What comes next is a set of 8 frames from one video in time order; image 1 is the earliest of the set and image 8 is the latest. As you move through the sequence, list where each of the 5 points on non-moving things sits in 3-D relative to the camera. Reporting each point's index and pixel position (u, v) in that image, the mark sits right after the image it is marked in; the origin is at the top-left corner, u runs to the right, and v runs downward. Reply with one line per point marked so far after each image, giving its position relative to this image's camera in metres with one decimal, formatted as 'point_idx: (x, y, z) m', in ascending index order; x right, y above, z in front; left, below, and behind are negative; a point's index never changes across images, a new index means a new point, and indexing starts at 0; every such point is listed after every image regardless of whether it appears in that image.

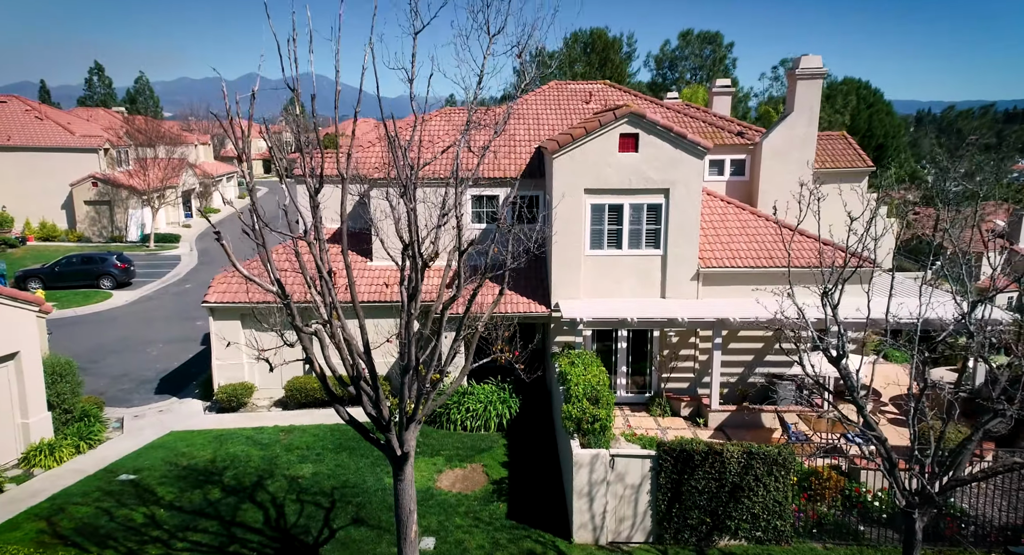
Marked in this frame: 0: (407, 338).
0: (-1.7, -1.2, +10.7) m
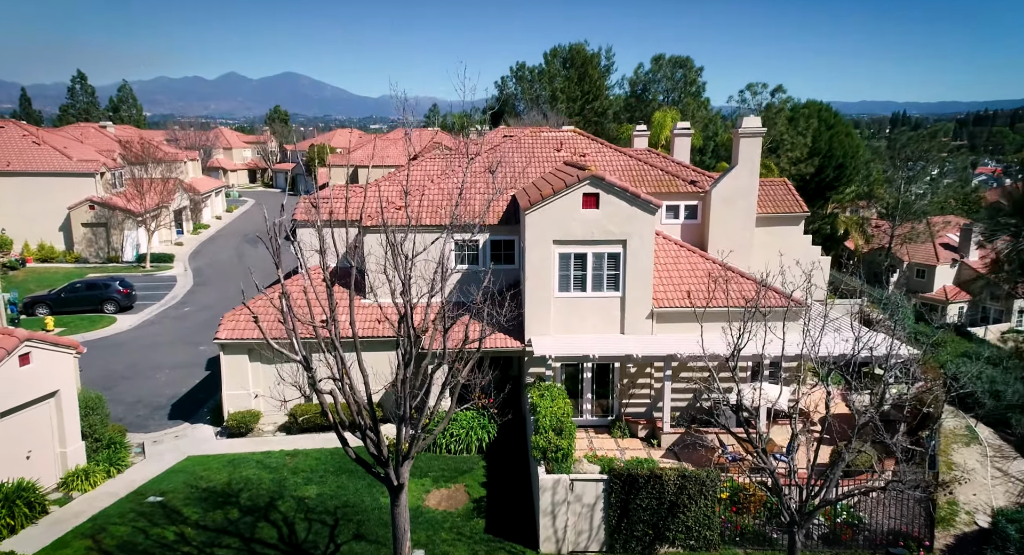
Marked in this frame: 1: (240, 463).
0: (-2.2, -2.4, +13.1) m
1: (-8.1, -5.5, +18.9) m
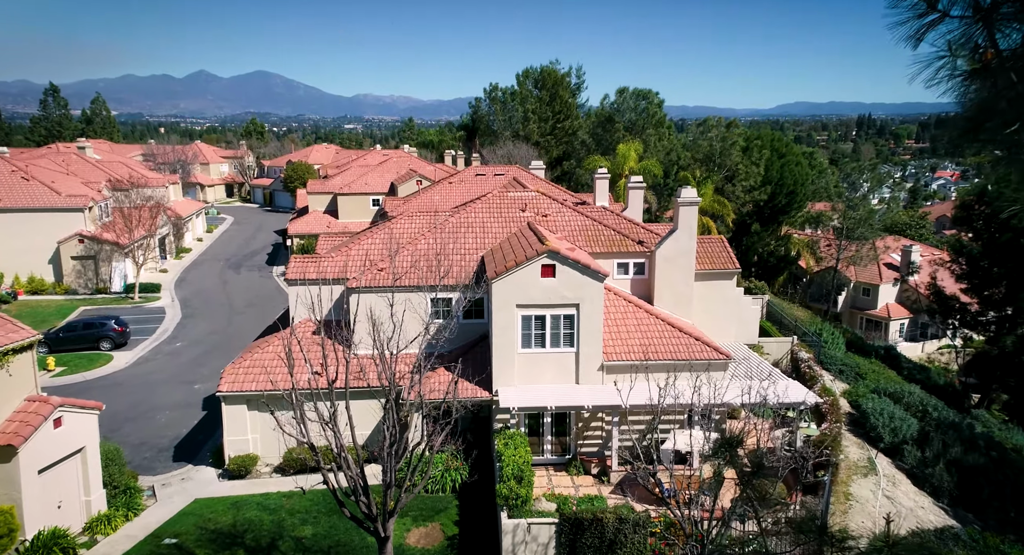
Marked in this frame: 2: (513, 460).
0: (-3.0, -4.6, +16.0) m
1: (-9.1, -7.7, +21.6) m
2: (0.0, -5.7, +20.0) m
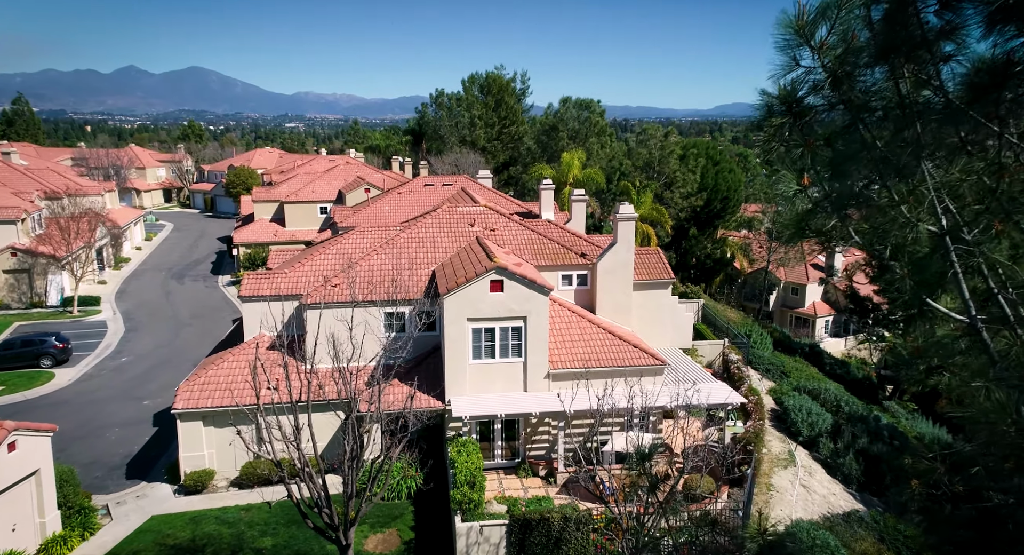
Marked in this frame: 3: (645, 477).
0: (-4.3, -5.2, +17.0) m
1: (-10.8, -8.4, +22.1) m
2: (-1.6, -6.3, +21.2) m
3: (+3.9, -5.9, +18.8) m
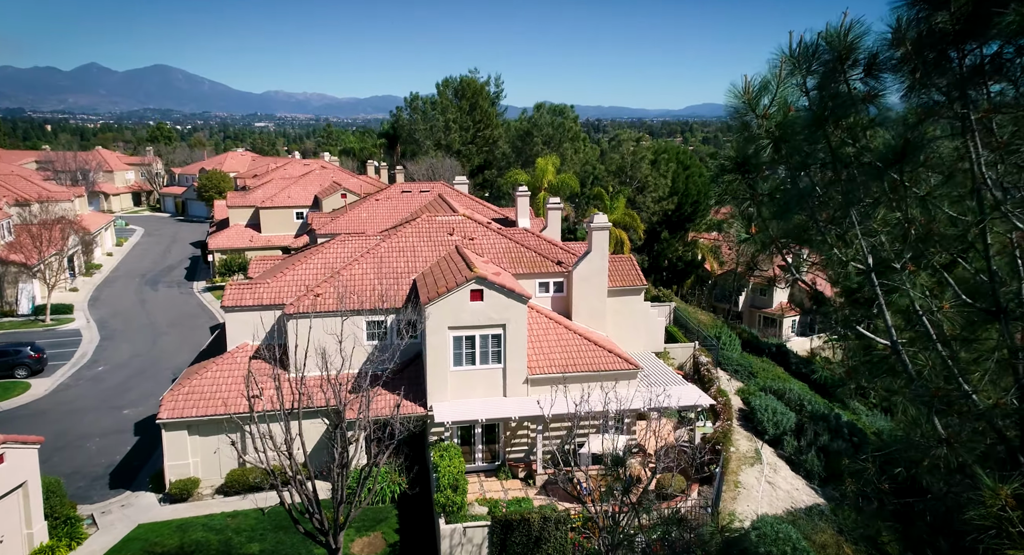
0: (-4.8, -5.6, +17.7) m
1: (-11.5, -8.8, +22.5) m
2: (-2.2, -6.6, +22.0) m
3: (+3.4, -6.2, +19.9) m
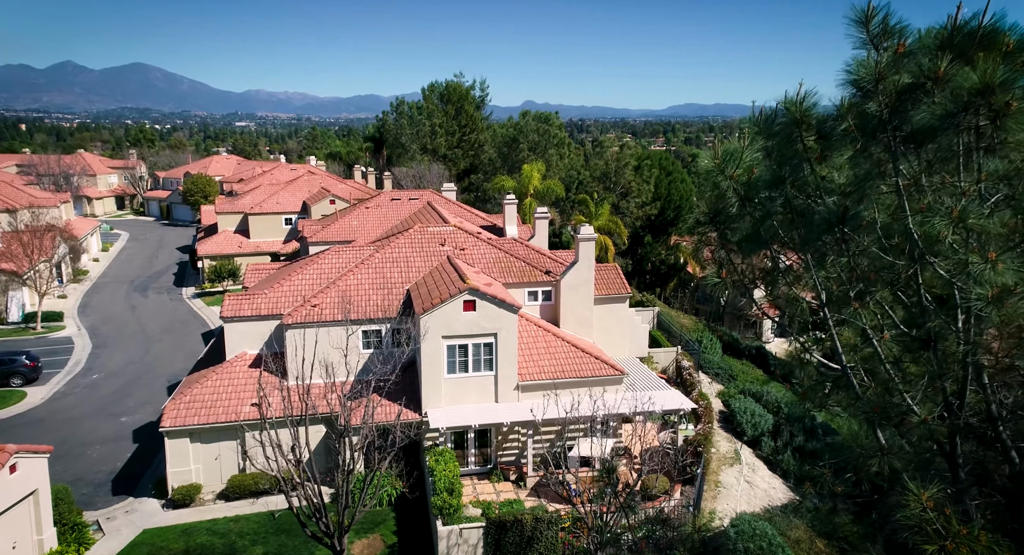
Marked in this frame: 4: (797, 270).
0: (-4.9, -6.1, +18.7) m
1: (-11.7, -9.3, +23.3) m
2: (-2.5, -7.1, +23.1) m
3: (+3.1, -6.7, +21.1) m
4: (+5.8, 0.0, +13.2) m
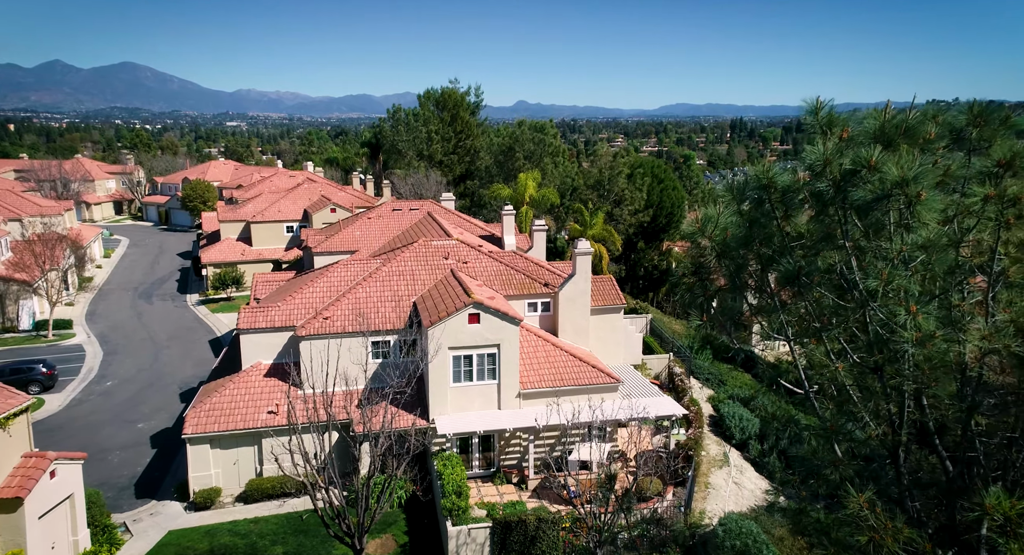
0: (-4.7, -6.7, +20.3) m
1: (-11.6, -9.9, +24.8) m
2: (-2.3, -7.7, +24.7) m
3: (+3.3, -7.3, +22.7) m
4: (+6.1, -0.6, +14.9) m
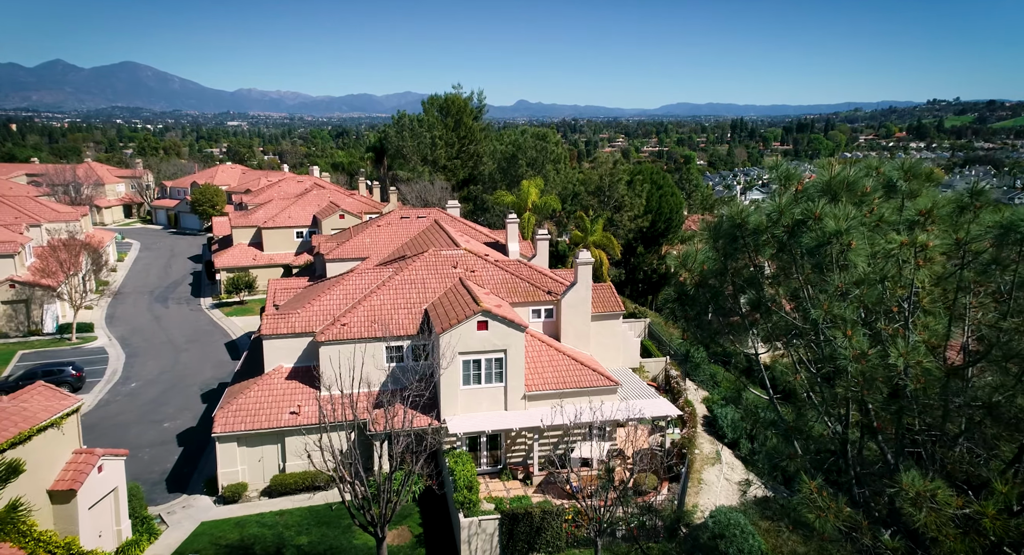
0: (-4.5, -7.1, +22.3) m
1: (-11.3, -10.4, +26.9) m
2: (-2.1, -8.2, +26.7) m
3: (+3.6, -7.7, +24.7) m
4: (+6.3, -1.1, +16.9) m
